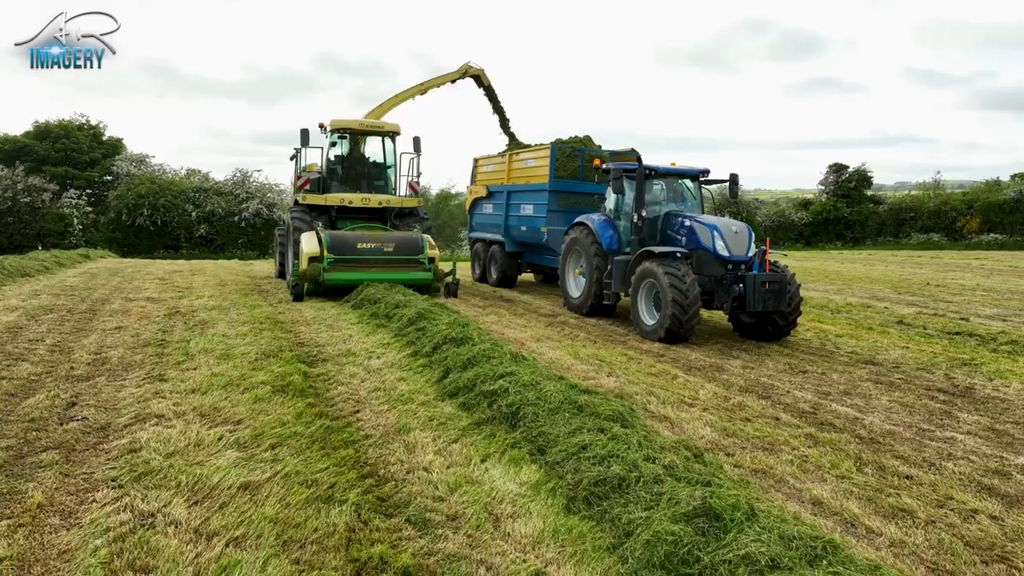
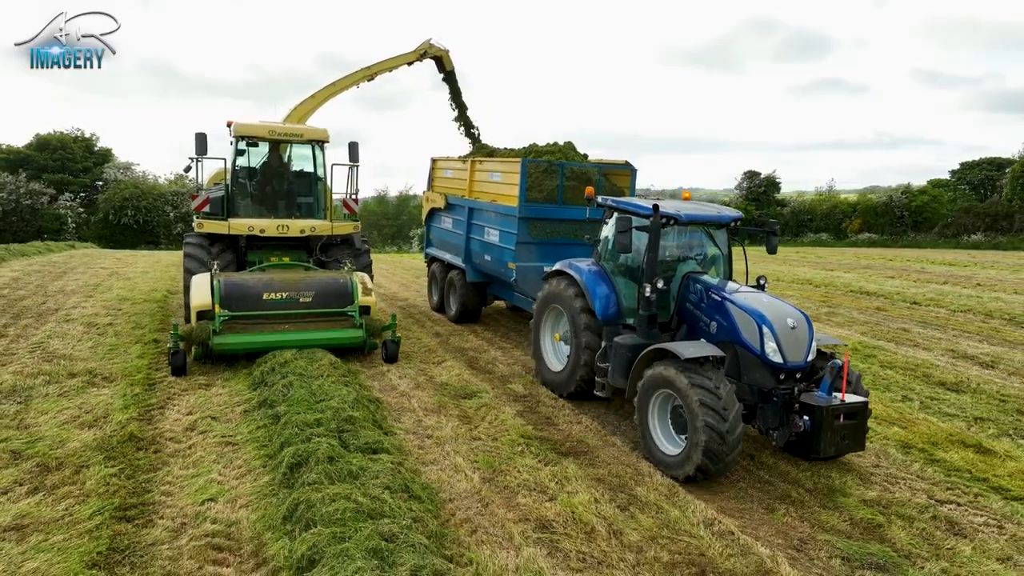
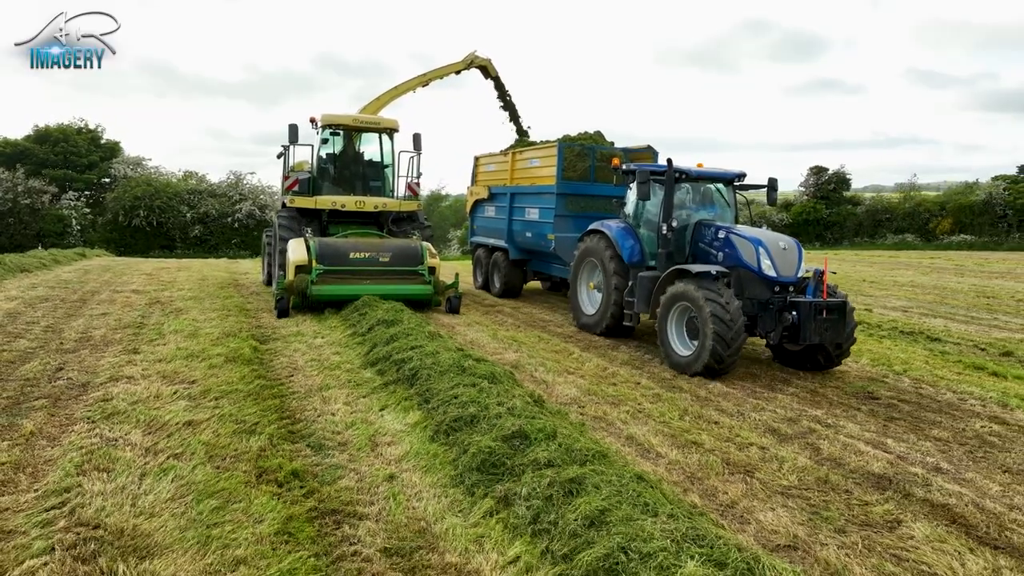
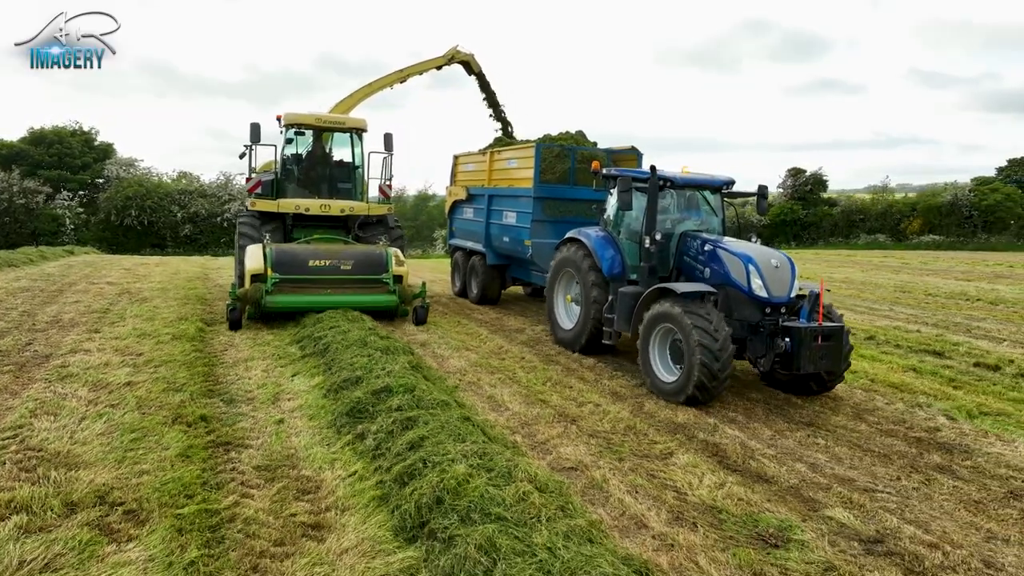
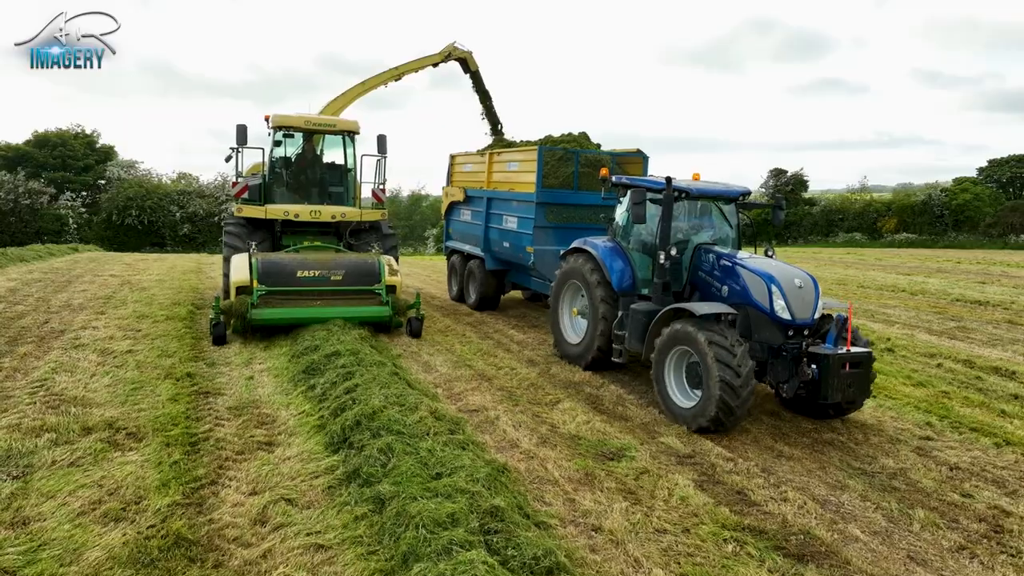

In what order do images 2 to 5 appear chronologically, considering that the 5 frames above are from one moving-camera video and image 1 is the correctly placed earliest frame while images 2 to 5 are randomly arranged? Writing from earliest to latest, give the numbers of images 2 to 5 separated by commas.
3, 4, 5, 2
